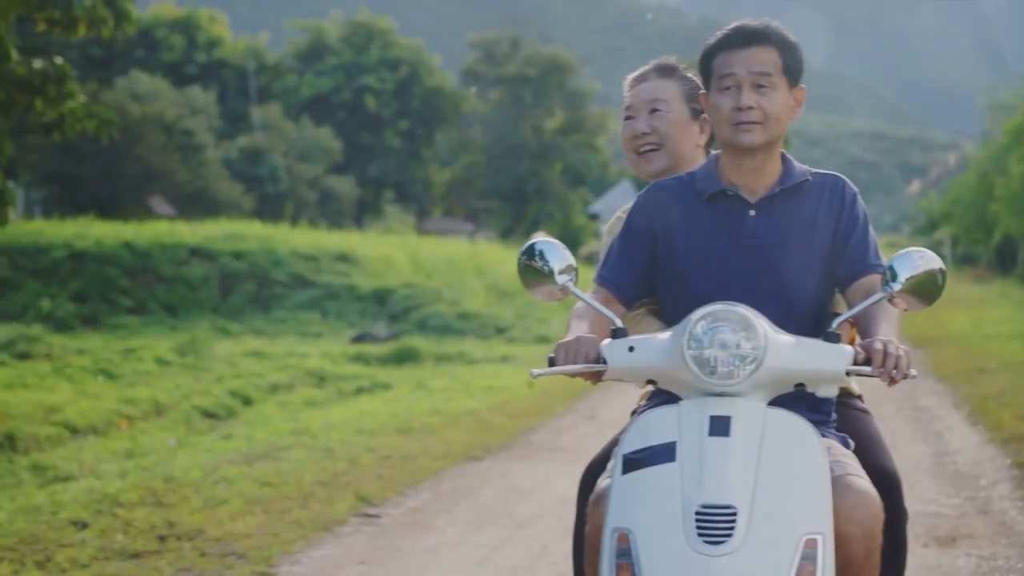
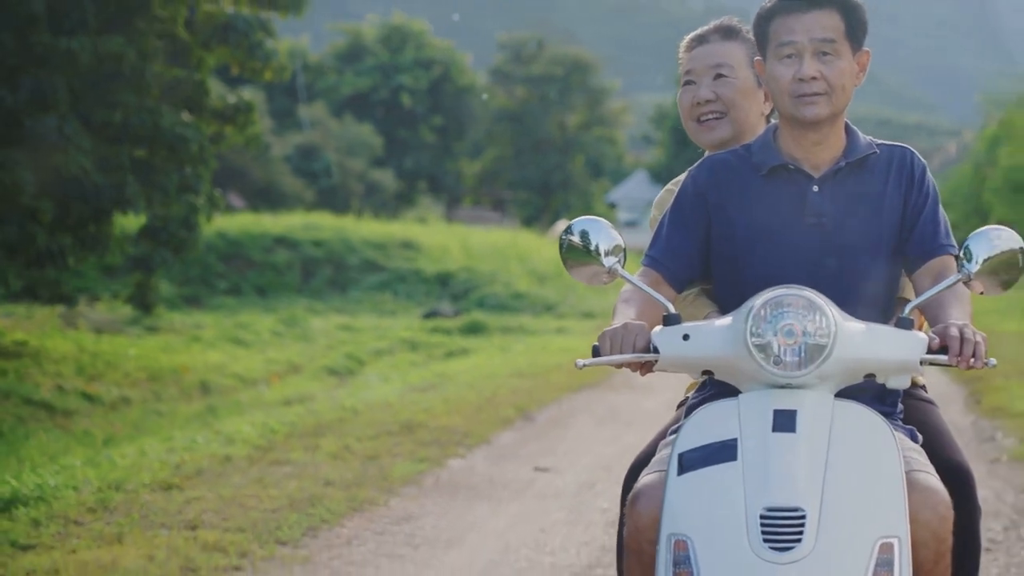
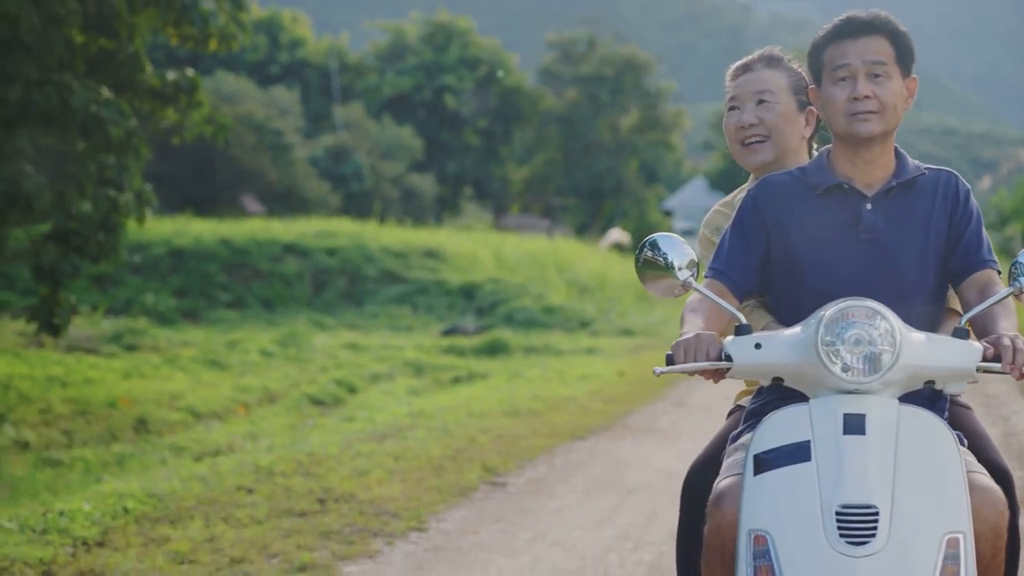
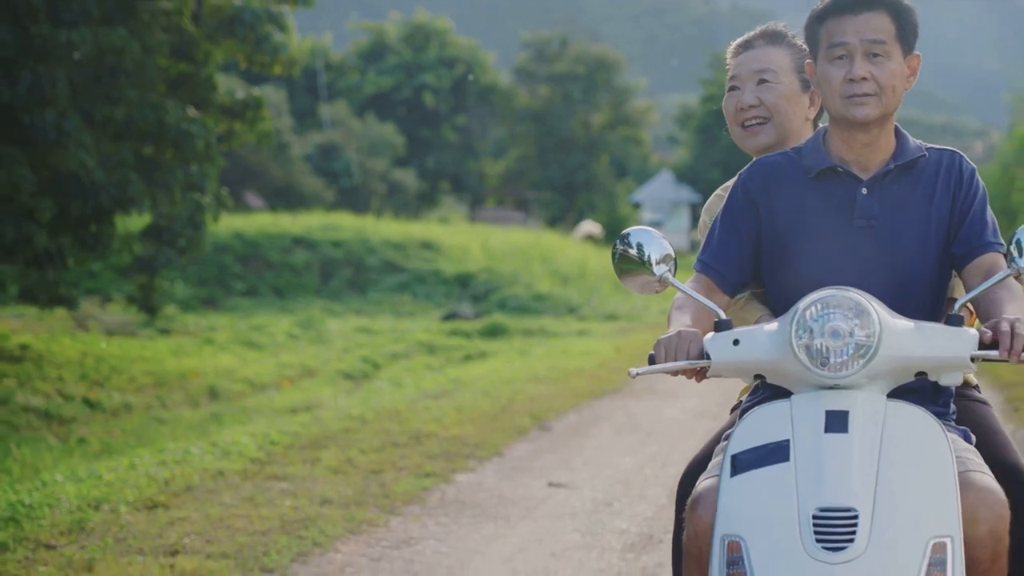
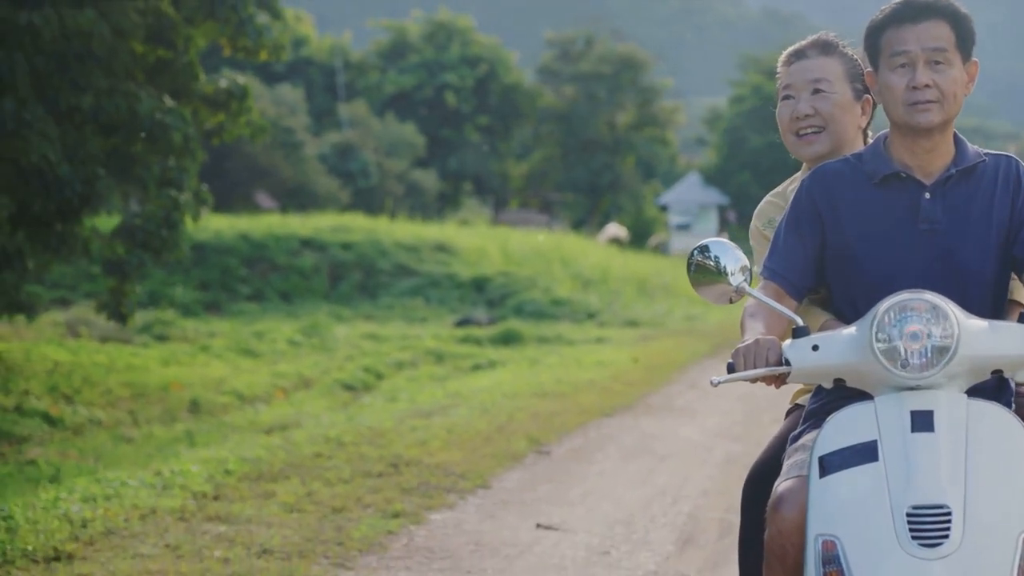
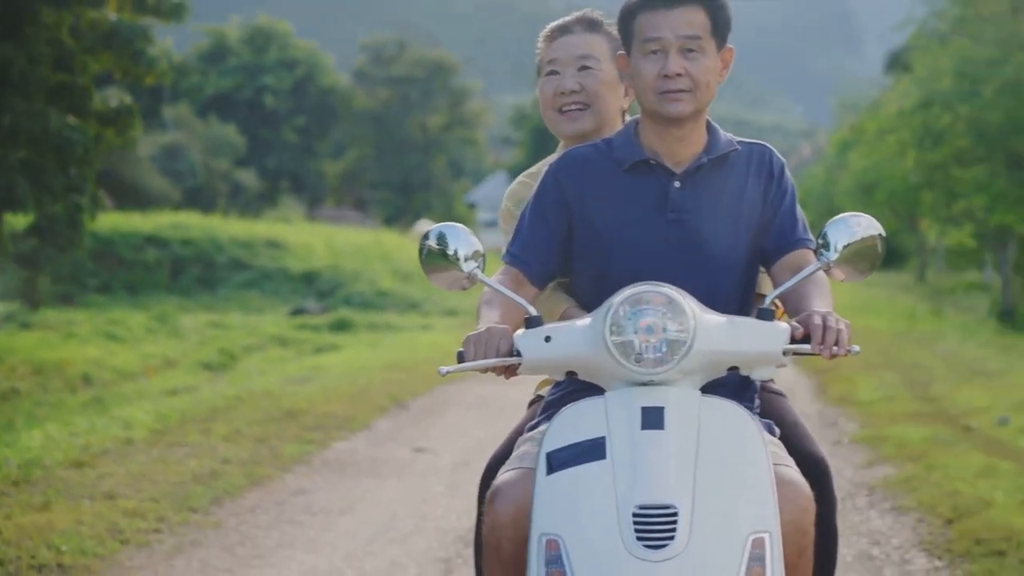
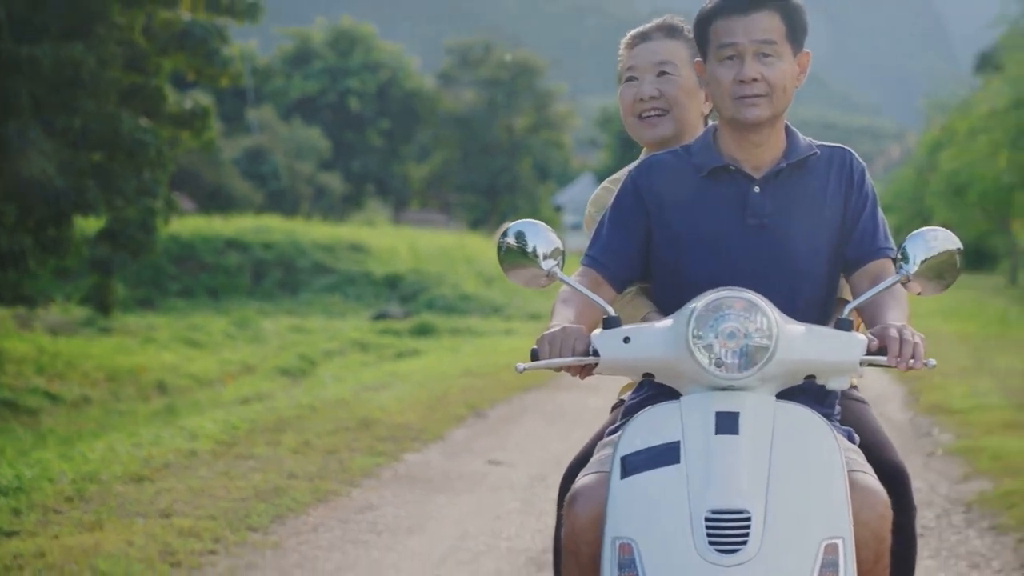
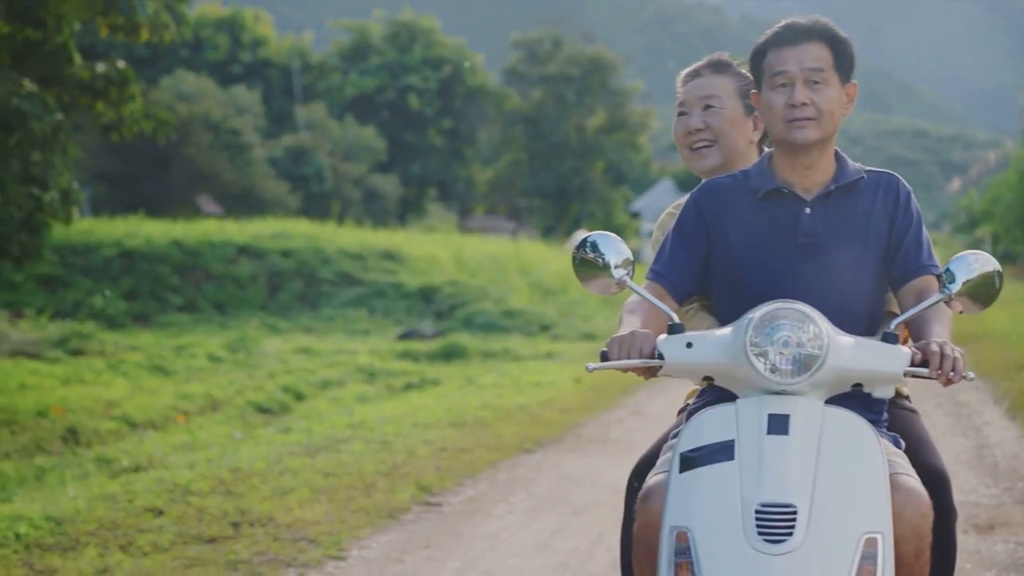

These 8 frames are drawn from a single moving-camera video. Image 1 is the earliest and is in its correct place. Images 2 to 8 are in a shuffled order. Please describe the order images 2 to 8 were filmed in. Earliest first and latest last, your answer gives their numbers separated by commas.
8, 3, 5, 4, 2, 7, 6
